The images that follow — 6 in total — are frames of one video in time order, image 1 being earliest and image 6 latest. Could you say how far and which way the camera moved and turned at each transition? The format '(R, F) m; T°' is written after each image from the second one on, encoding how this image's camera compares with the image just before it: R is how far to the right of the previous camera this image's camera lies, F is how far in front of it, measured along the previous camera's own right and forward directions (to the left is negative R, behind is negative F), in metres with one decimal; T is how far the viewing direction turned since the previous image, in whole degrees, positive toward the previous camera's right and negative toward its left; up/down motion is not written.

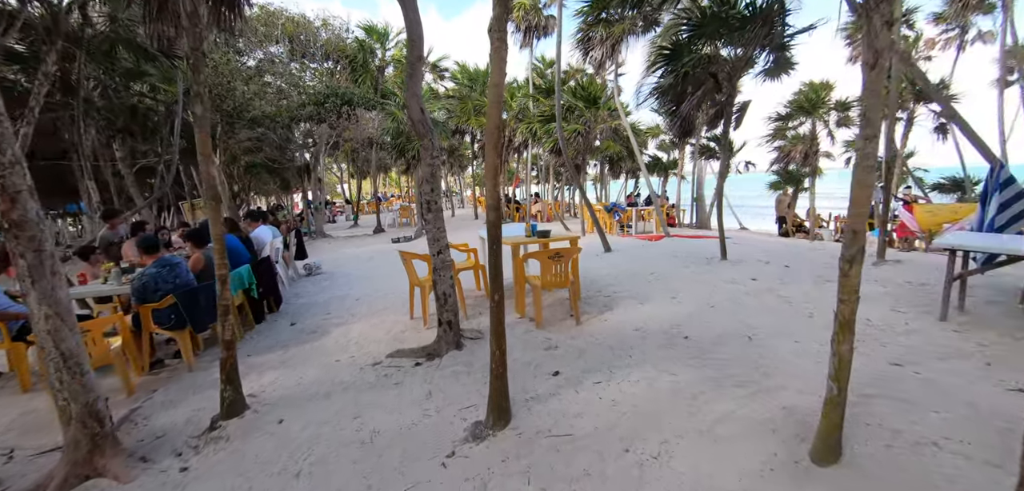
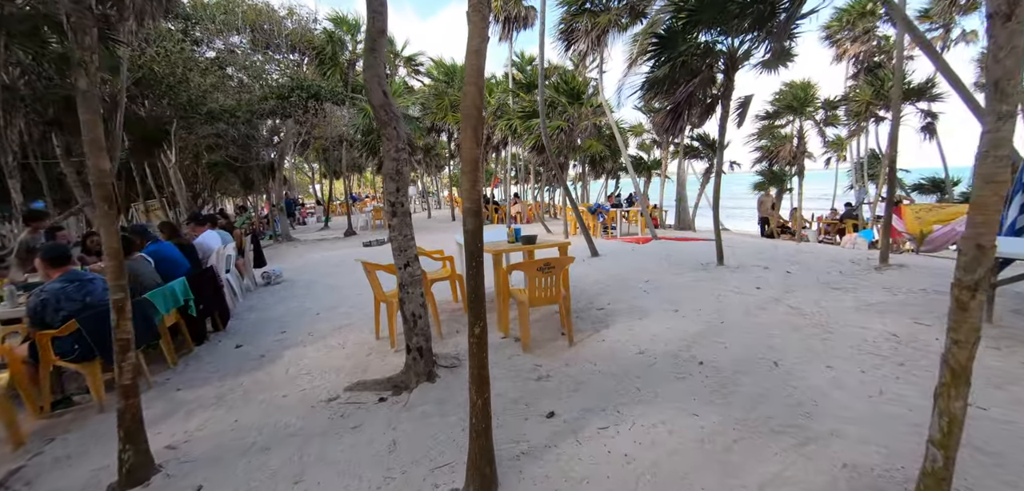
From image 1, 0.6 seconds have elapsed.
(0.0, +0.7) m; +3°
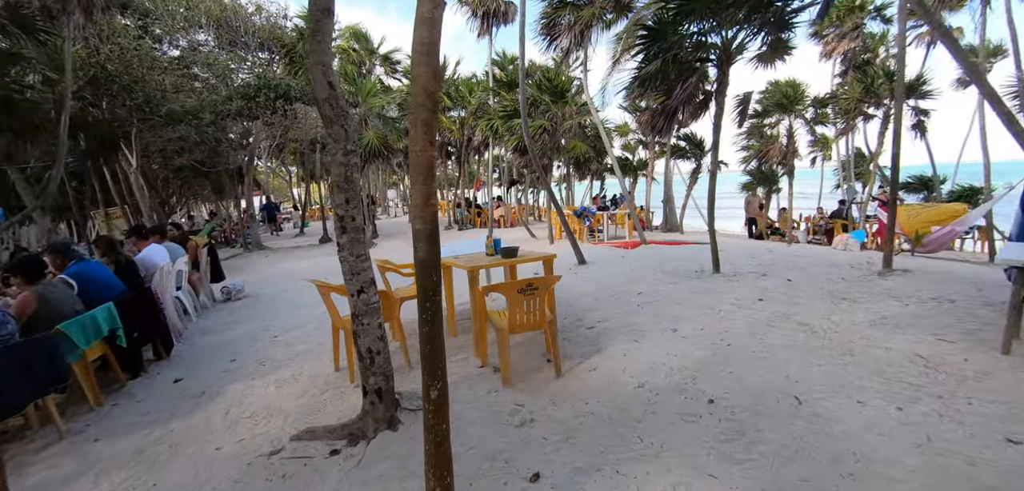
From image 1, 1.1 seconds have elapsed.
(+0.1, +0.5) m; +2°
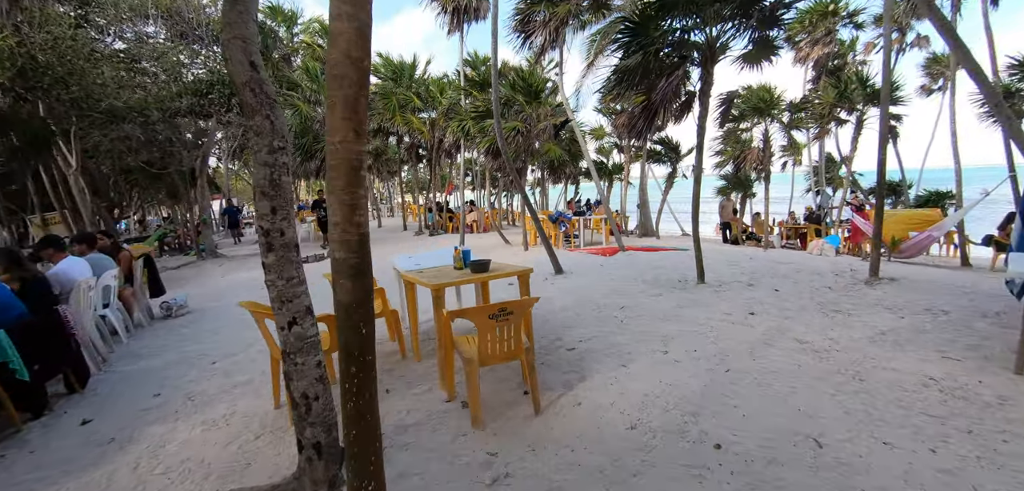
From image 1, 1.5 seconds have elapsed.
(0.0, +0.5) m; +3°
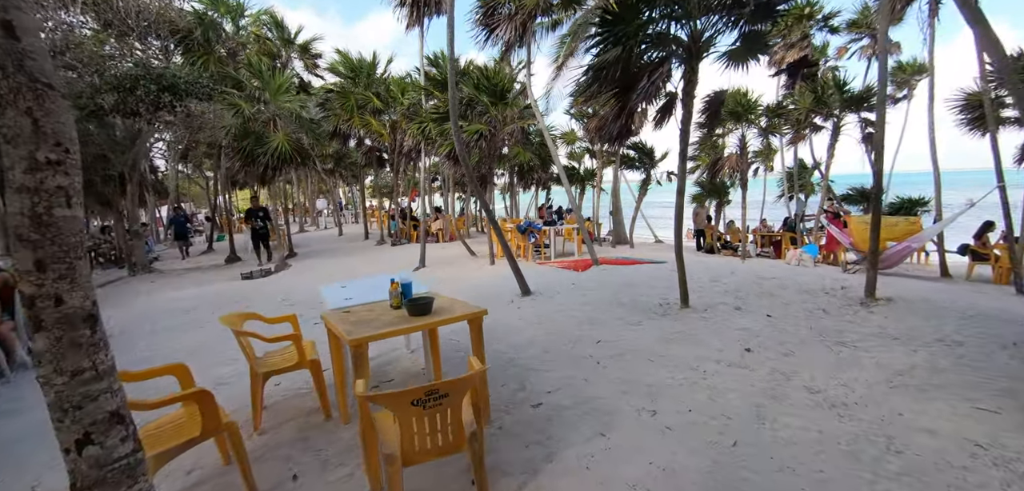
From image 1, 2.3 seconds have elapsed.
(+0.2, +0.8) m; +3°
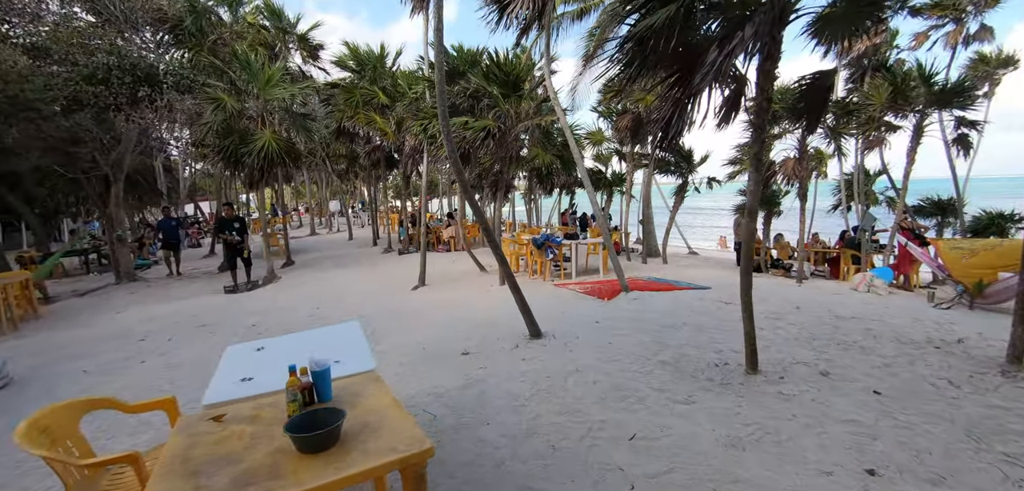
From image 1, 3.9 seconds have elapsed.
(+0.2, +1.3) m; -3°
